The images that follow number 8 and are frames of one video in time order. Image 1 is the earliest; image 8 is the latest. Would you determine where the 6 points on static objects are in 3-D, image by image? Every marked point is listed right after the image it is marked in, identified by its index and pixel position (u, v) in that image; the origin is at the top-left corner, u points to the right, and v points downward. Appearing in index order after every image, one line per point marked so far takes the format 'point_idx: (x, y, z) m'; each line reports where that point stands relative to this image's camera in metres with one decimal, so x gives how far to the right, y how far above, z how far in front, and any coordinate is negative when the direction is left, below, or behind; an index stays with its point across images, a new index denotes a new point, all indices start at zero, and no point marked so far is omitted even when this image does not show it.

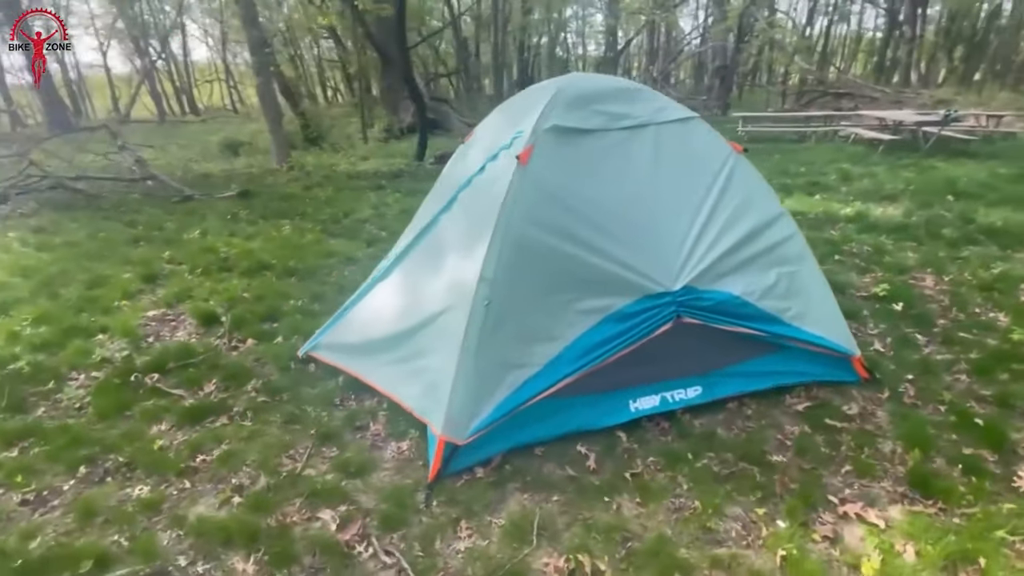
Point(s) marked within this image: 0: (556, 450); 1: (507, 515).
0: (+0.4, -1.4, +4.1) m
1: (0.0, -1.7, +3.5) m
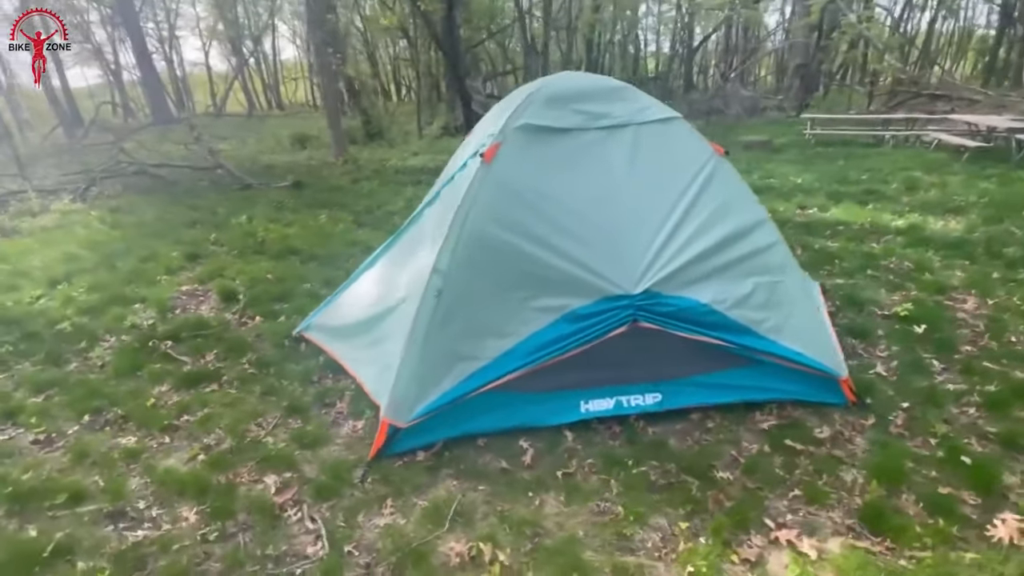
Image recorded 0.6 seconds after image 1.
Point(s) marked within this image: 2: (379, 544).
0: (-0.1, -1.4, +4.1) m
1: (-0.6, -1.6, +3.6) m
2: (-0.9, -1.8, +3.3) m
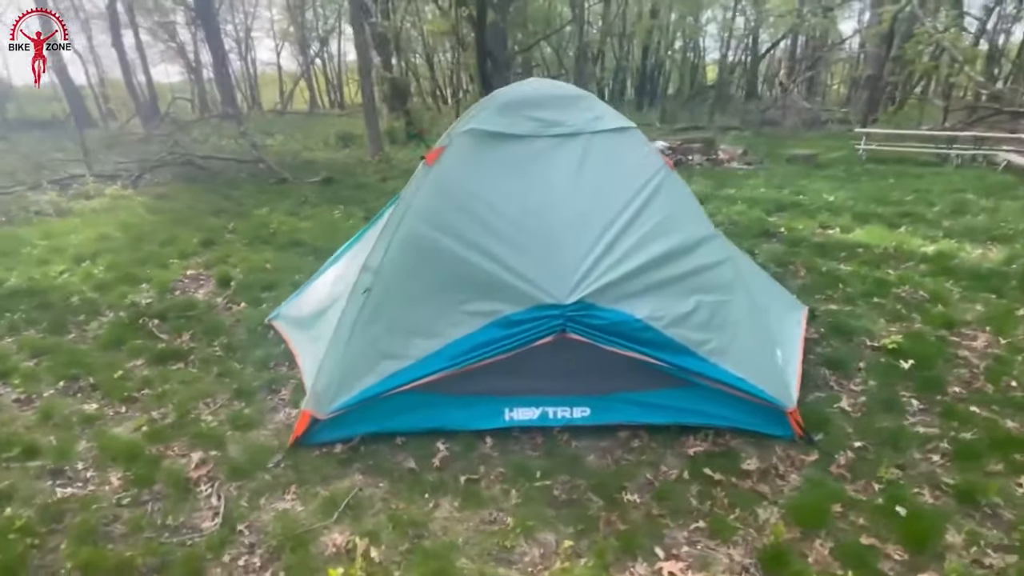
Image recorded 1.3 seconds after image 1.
0: (-0.8, -1.4, +4.2) m
1: (-1.4, -1.6, +3.7) m
2: (-1.8, -1.7, +3.5) m
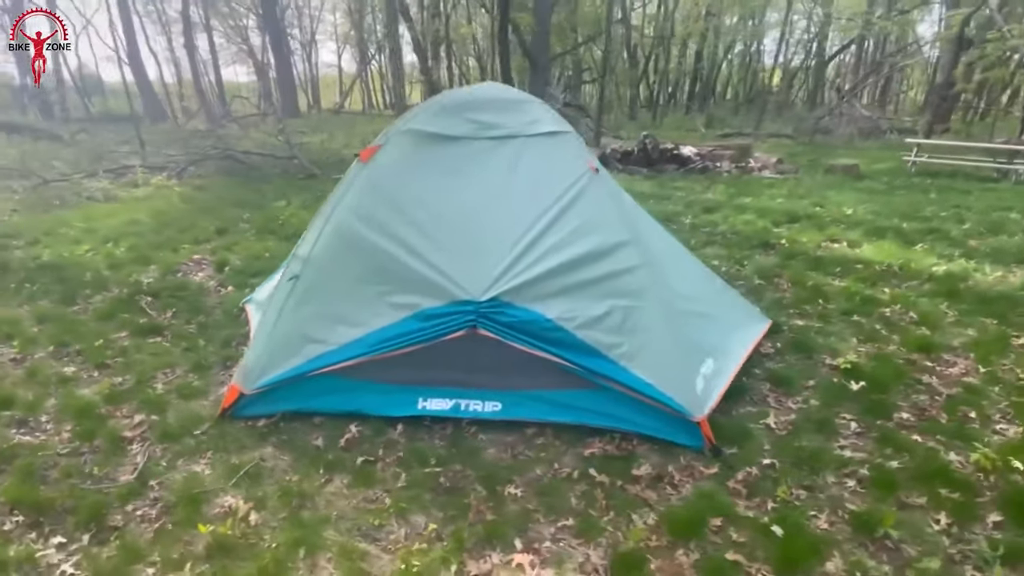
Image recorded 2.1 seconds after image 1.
0: (-1.7, -1.3, +4.5) m
1: (-2.3, -1.5, +4.1) m
2: (-2.7, -1.6, +3.8) m
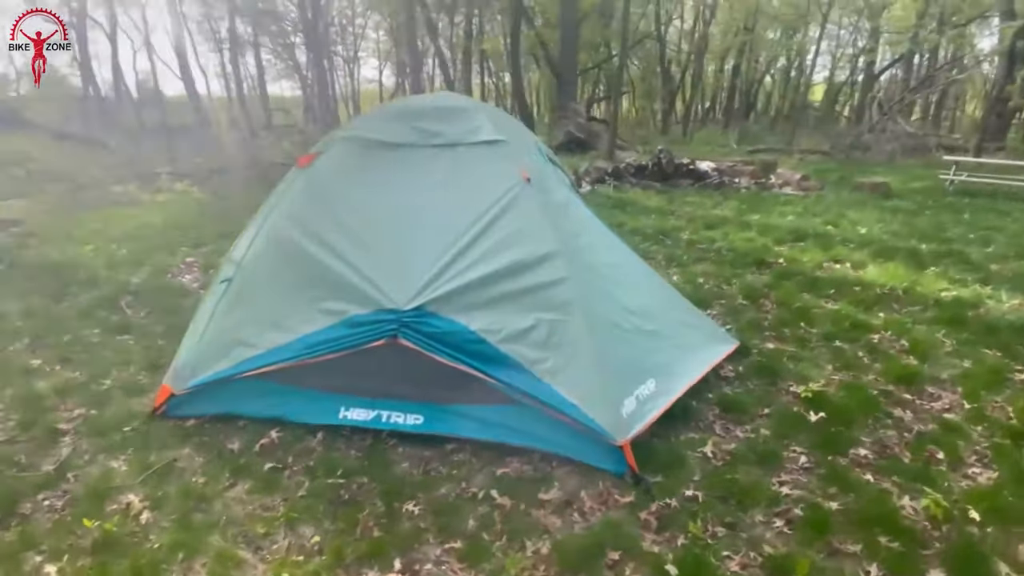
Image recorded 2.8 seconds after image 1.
0: (-2.4, -1.3, +4.5) m
1: (-3.1, -1.5, +4.1) m
2: (-3.5, -1.6, +3.9) m
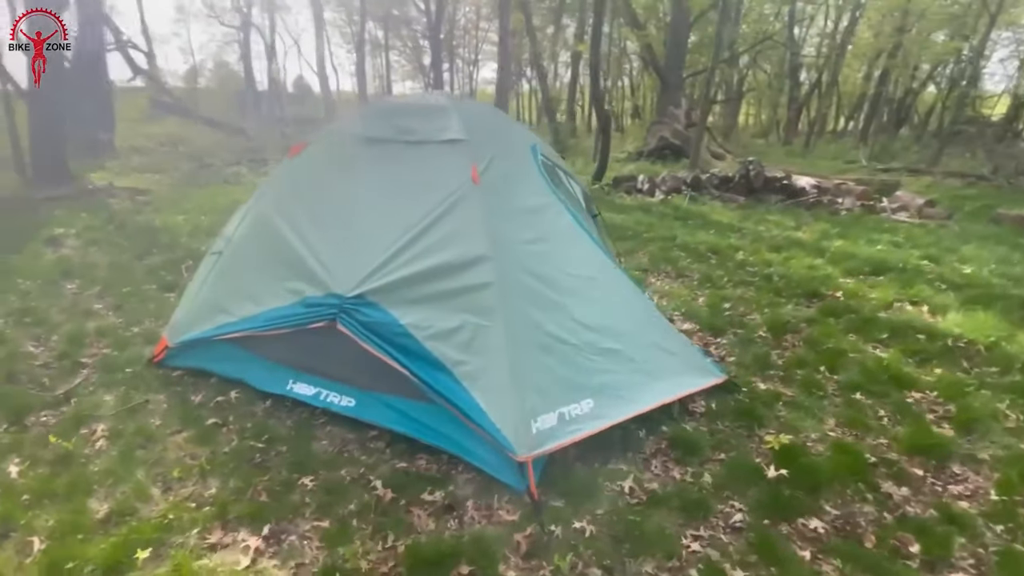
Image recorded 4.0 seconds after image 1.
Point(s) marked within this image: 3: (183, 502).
0: (-3.0, -1.0, +5.0) m
1: (-3.8, -1.1, +4.8) m
2: (-4.2, -1.2, +4.6) m
3: (-2.5, -1.7, +3.6) m
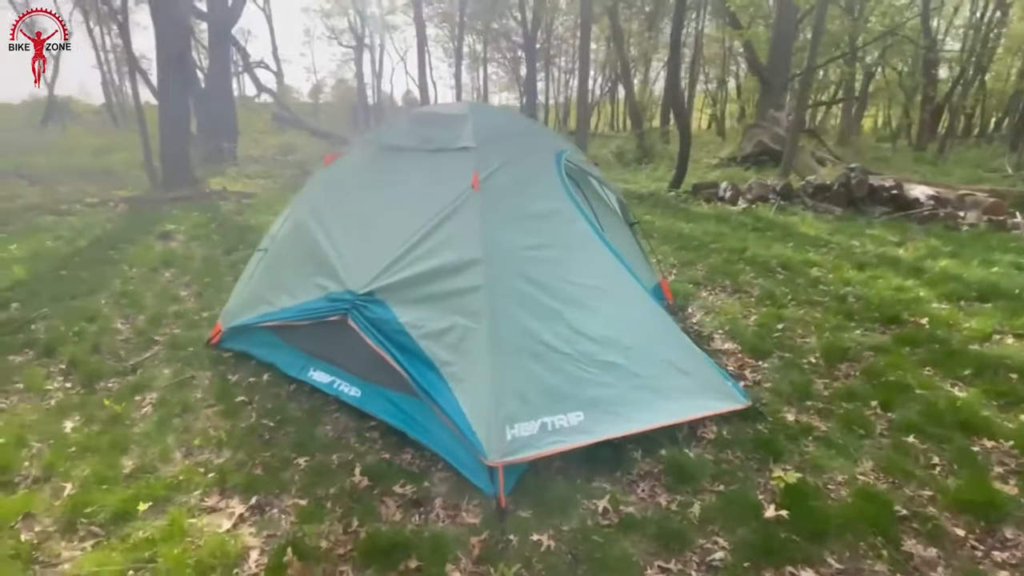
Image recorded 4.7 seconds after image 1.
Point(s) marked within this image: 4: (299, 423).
0: (-3.0, -0.9, +5.6) m
1: (-3.7, -1.0, +5.5) m
2: (-4.2, -1.0, +5.5) m
3: (-2.7, -1.6, +4.1) m
4: (-2.1, -1.3, +4.7) m
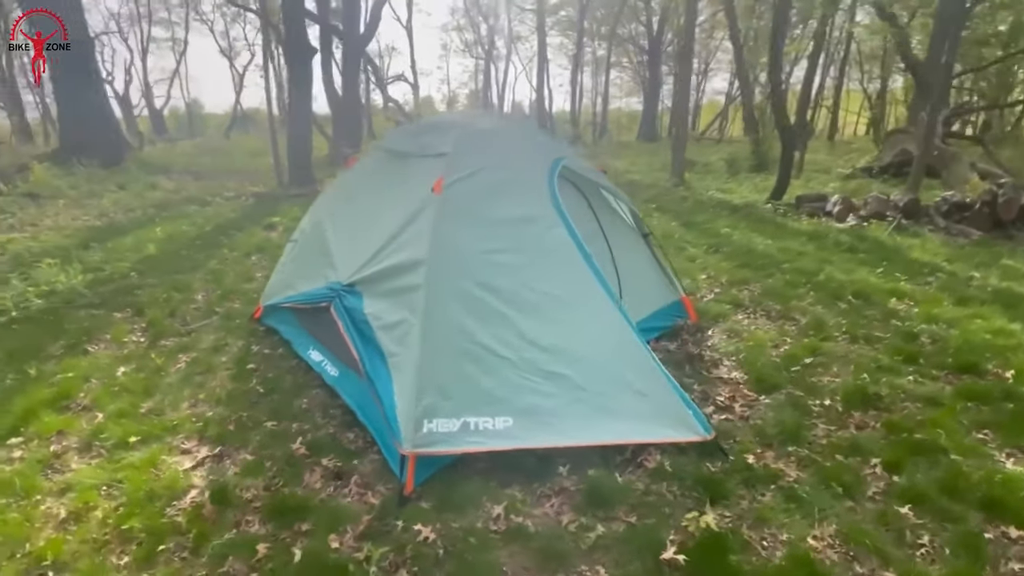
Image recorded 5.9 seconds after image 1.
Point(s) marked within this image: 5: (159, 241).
0: (-3.2, -0.7, +6.4) m
1: (-3.9, -0.7, +6.5) m
2: (-4.4, -0.7, +6.6) m
3: (-3.3, -1.4, +5.0) m
4: (-2.6, -1.2, +5.3) m
5: (-7.7, +1.0, +10.3) m
